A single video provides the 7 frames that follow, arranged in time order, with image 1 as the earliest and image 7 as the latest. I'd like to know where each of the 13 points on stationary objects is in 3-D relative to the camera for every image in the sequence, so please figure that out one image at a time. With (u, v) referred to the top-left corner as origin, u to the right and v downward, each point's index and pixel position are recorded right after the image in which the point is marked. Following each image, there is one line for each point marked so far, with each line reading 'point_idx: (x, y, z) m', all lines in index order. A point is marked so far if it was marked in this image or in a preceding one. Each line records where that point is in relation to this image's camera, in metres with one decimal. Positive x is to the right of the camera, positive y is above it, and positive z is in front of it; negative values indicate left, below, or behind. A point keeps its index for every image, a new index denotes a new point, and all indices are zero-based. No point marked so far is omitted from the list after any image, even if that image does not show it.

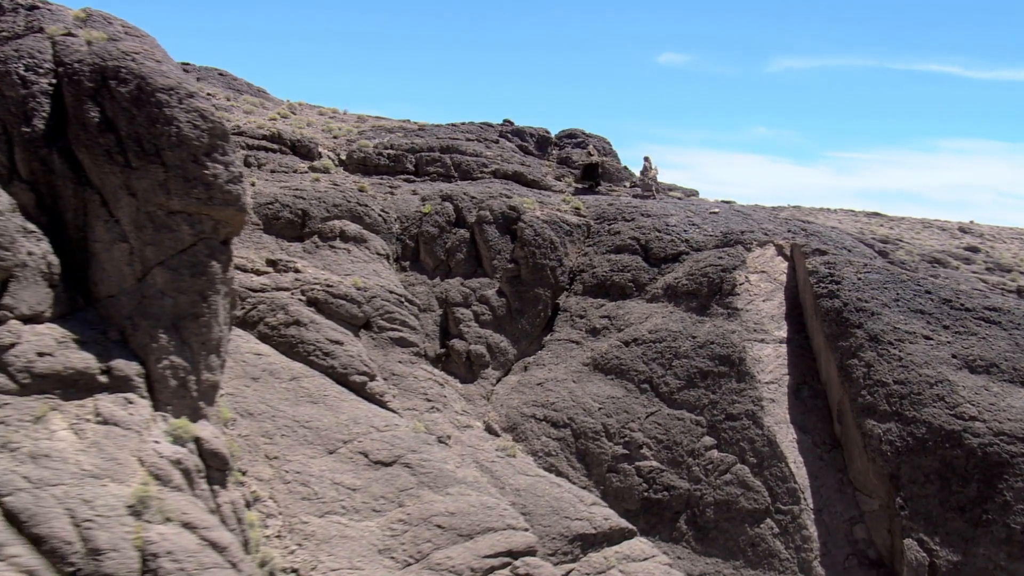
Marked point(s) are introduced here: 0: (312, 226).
0: (-2.5, +0.8, +14.8) m
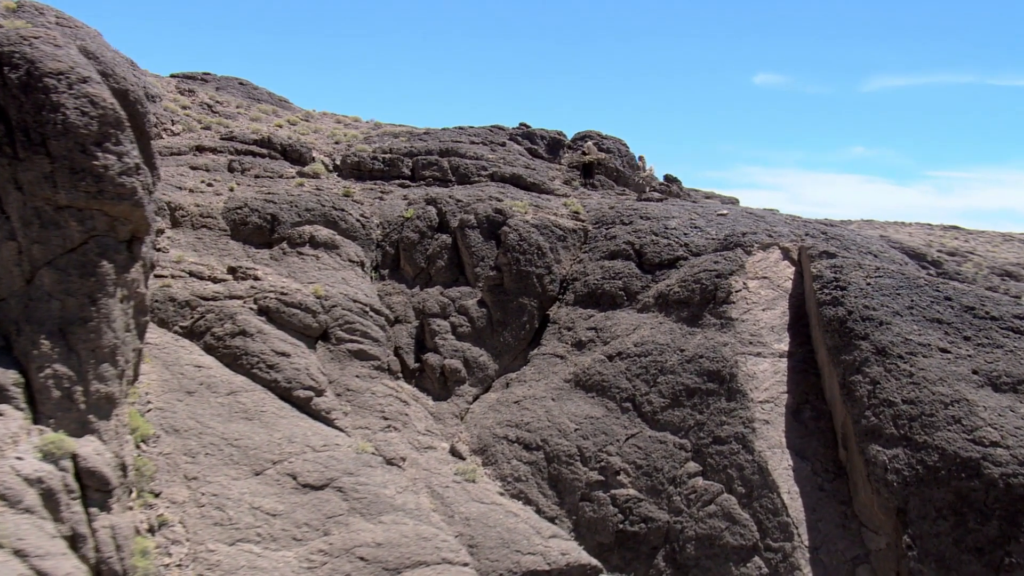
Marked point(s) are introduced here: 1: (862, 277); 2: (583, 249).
0: (-2.7, +0.7, +13.8) m
1: (+3.6, +0.1, +12.1) m
2: (+0.9, +0.5, +14.7) m
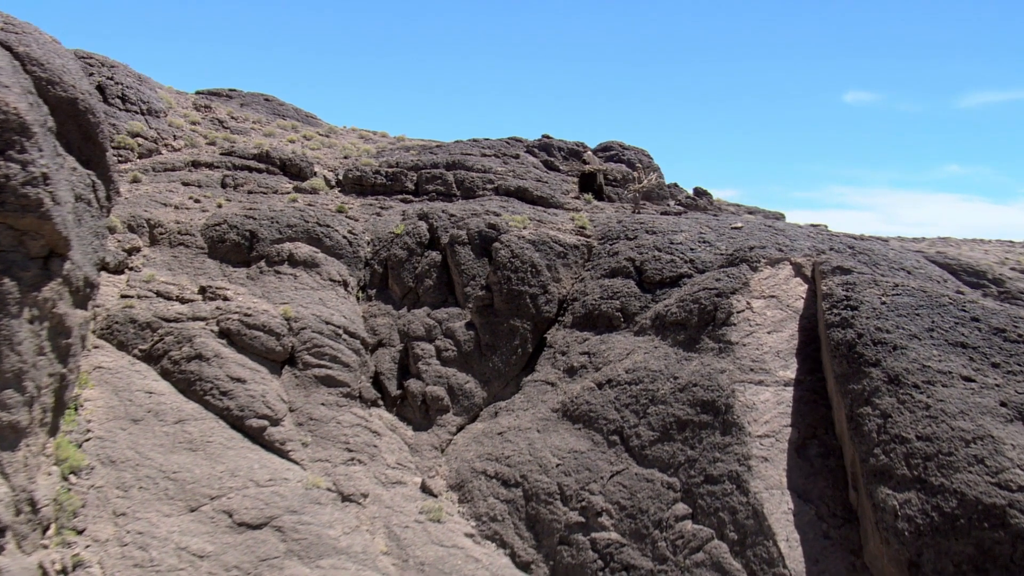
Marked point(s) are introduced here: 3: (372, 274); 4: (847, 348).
0: (-2.8, +0.4, +13.0) m
1: (+3.3, -0.1, +10.7) m
2: (+0.9, +0.2, +13.6) m
3: (-1.6, +0.2, +13.6) m
4: (+3.0, -0.5, +10.3) m
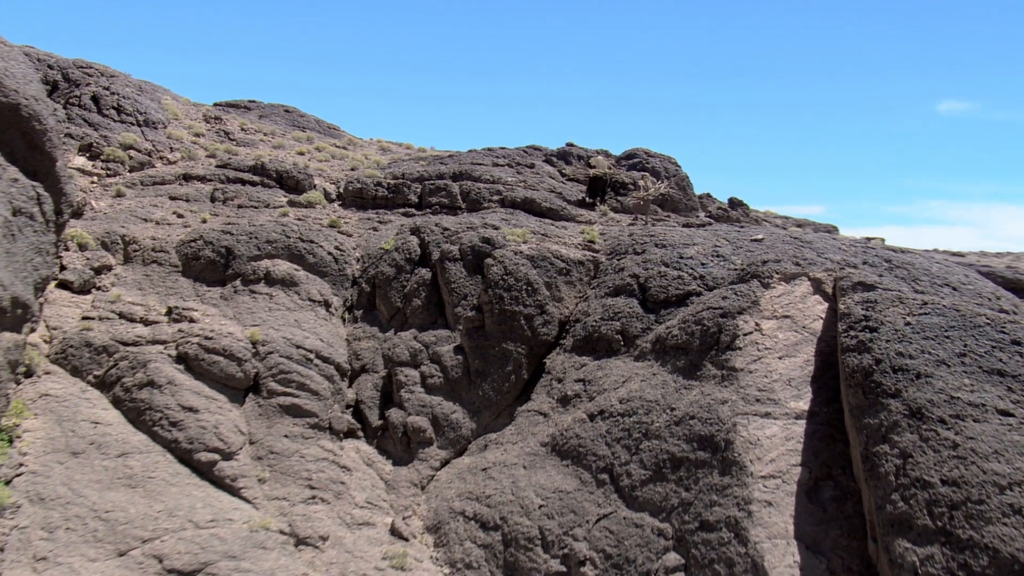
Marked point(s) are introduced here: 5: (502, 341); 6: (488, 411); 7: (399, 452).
0: (-2.9, +0.2, +12.0) m
1: (+3.1, -0.2, +9.2) m
2: (+0.8, 0.0, +12.3) m
3: (-1.6, -0.1, +12.5) m
4: (+2.7, -0.7, +8.9) m
5: (-0.1, -0.5, +11.6) m
6: (-0.2, -1.2, +11.4) m
7: (-1.1, -1.6, +11.2) m
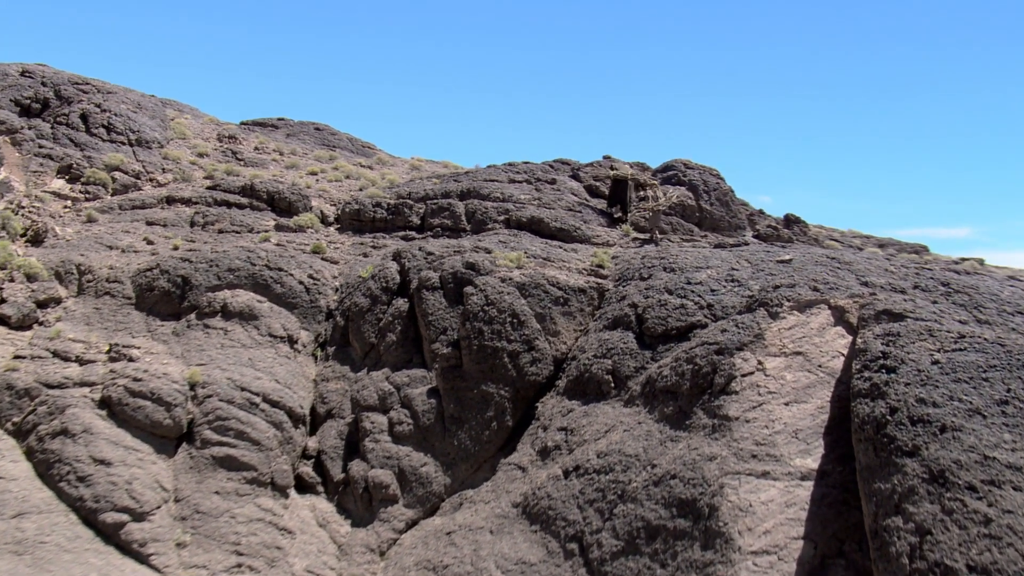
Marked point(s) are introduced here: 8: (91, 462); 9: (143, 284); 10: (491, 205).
0: (-3.0, -0.1, +10.8) m
1: (+2.6, -0.4, +7.4) m
2: (+0.8, -0.3, +10.7) m
3: (-1.7, -0.4, +11.1) m
4: (+2.2, -0.8, +7.0) m
5: (-0.3, -0.8, +10.1) m
6: (-0.4, -1.5, +9.8) m
7: (-1.3, -1.8, +9.7) m
8: (-3.2, -1.3, +9.0) m
9: (-3.5, 0.0, +11.0) m
10: (-0.2, +0.9, +12.8) m
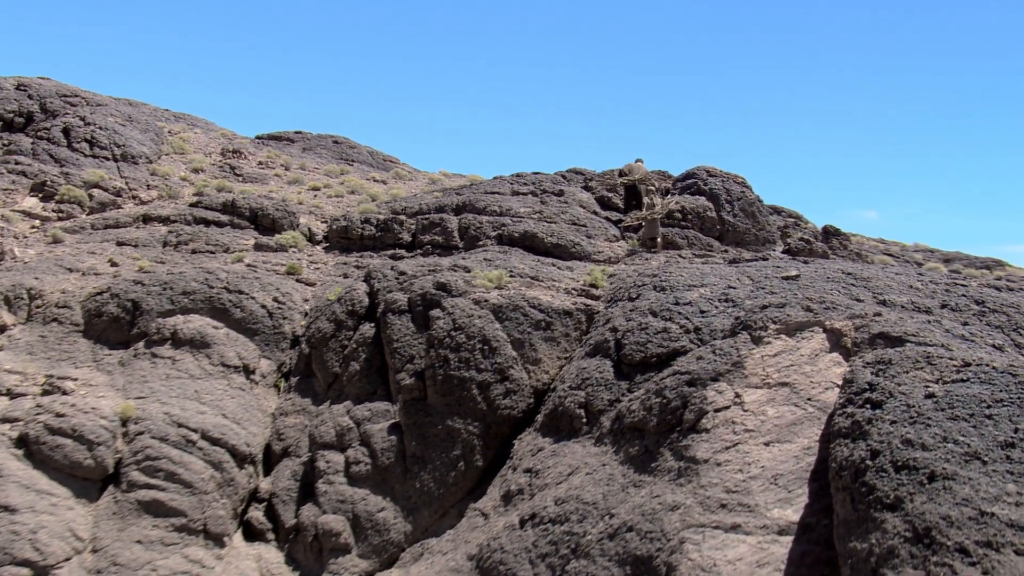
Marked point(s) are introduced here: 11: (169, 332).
0: (-3.1, -0.3, +9.9) m
1: (+2.2, -0.5, +6.0) m
2: (+0.6, -0.4, +9.5) m
3: (-1.9, -0.6, +10.1) m
4: (+1.7, -0.9, +5.8) m
5: (-0.5, -1.0, +9.0) m
6: (-0.7, -1.6, +8.7) m
7: (-1.6, -2.0, +8.7) m
8: (-3.5, -1.5, +8.1) m
9: (-3.6, -0.2, +10.2) m
10: (-0.2, +0.6, +11.8) m
11: (-2.9, -0.4, +9.8) m
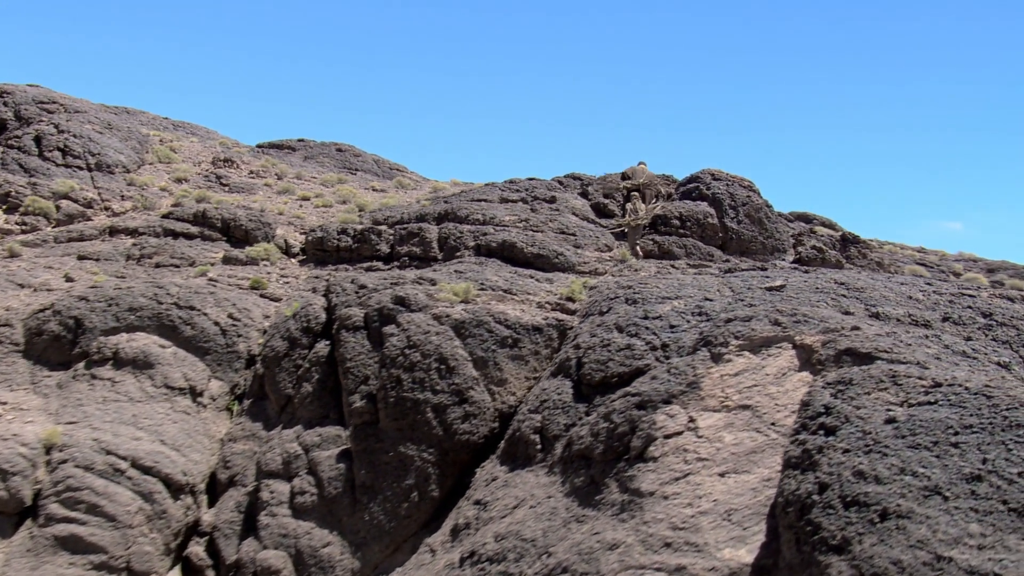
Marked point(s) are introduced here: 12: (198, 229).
0: (-3.4, -0.4, +9.3) m
1: (+1.7, -0.5, +5.1) m
2: (+0.3, -0.5, +8.7) m
3: (-2.1, -0.7, +9.4) m
4: (+1.3, -1.0, +4.9) m
5: (-0.8, -1.1, +8.2) m
6: (-1.0, -1.7, +8.0) m
7: (-1.9, -2.1, +7.9) m
8: (-3.8, -1.6, +7.5) m
9: (-3.9, -0.3, +9.5) m
10: (-0.4, +0.5, +11.0) m
11: (-3.1, -0.5, +9.2) m
12: (-3.1, +0.6, +11.7) m
